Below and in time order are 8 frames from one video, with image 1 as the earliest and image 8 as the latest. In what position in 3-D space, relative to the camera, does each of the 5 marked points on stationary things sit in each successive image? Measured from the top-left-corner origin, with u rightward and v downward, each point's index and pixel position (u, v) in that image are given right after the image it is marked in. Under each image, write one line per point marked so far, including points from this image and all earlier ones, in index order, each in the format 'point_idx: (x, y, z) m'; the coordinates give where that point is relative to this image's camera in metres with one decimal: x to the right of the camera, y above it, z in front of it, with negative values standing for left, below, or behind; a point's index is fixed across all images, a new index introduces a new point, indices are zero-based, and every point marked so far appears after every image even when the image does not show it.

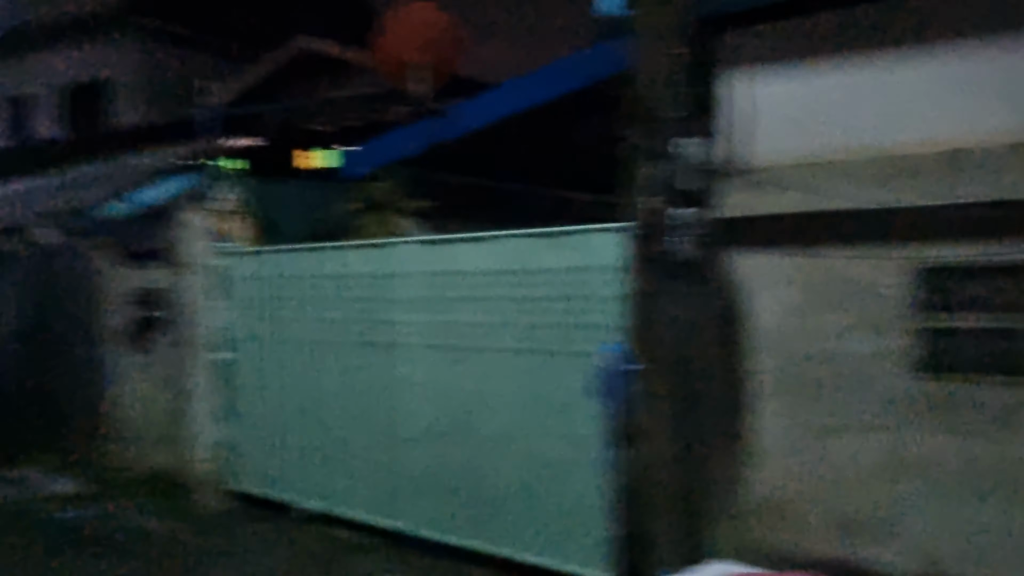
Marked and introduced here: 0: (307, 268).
0: (-1.8, +0.2, +8.2) m
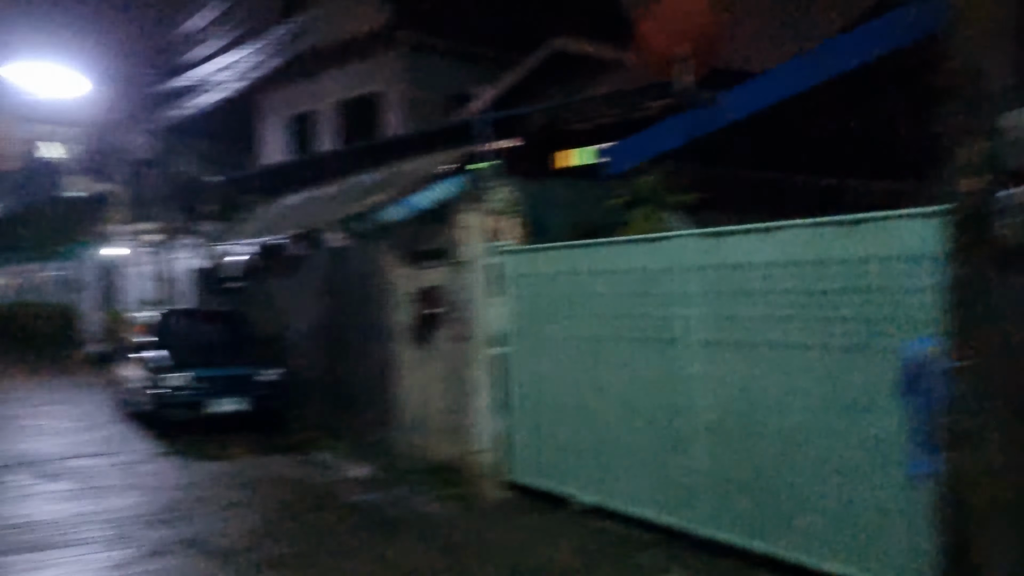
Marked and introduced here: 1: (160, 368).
0: (+0.6, +0.2, +8.3) m
1: (-4.6, -1.1, +12.3) m
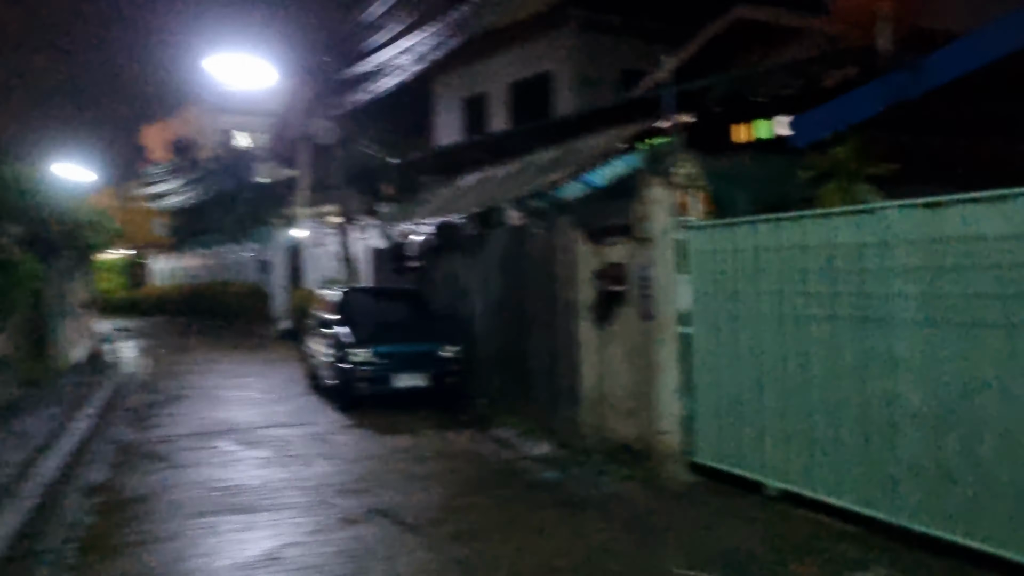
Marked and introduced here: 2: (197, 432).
0: (+2.2, +0.4, +7.8) m
1: (-2.2, -0.8, +12.7) m
2: (-3.8, -1.7, +11.4) m
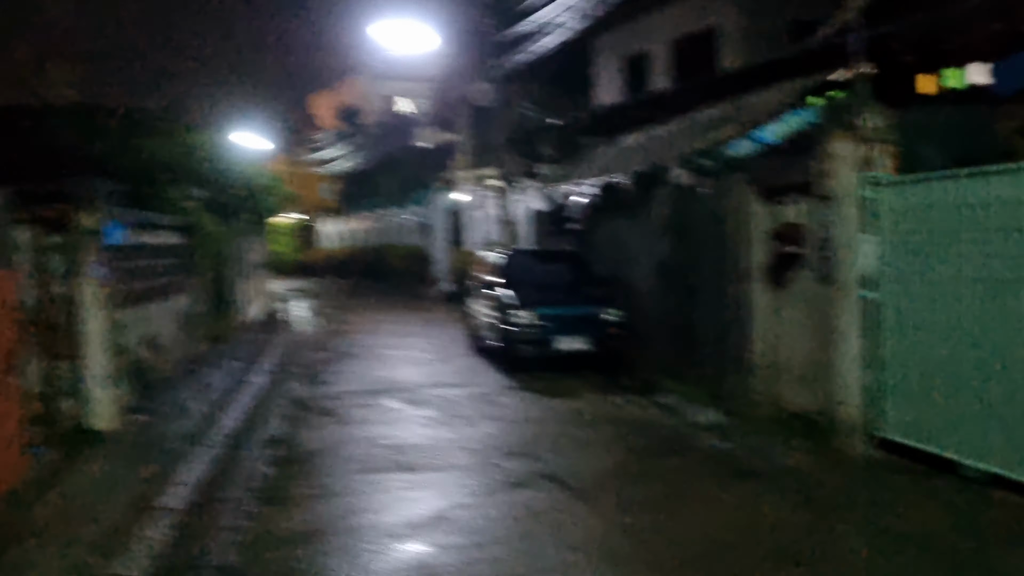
0: (+3.5, +0.7, +7.1) m
1: (0.0, -0.3, +12.7) m
2: (-1.8, -1.3, +11.7) m
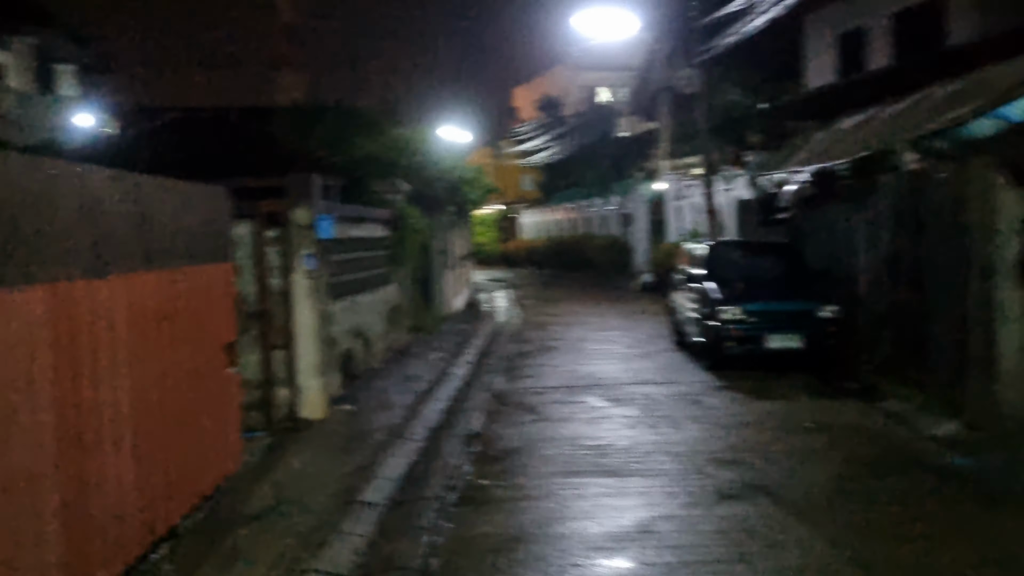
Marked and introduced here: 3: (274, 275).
0: (+5.0, +0.7, +5.8) m
1: (+2.6, -0.2, +12.1) m
2: (+0.7, -1.2, +11.4) m
3: (-2.5, +0.1, +9.7) m
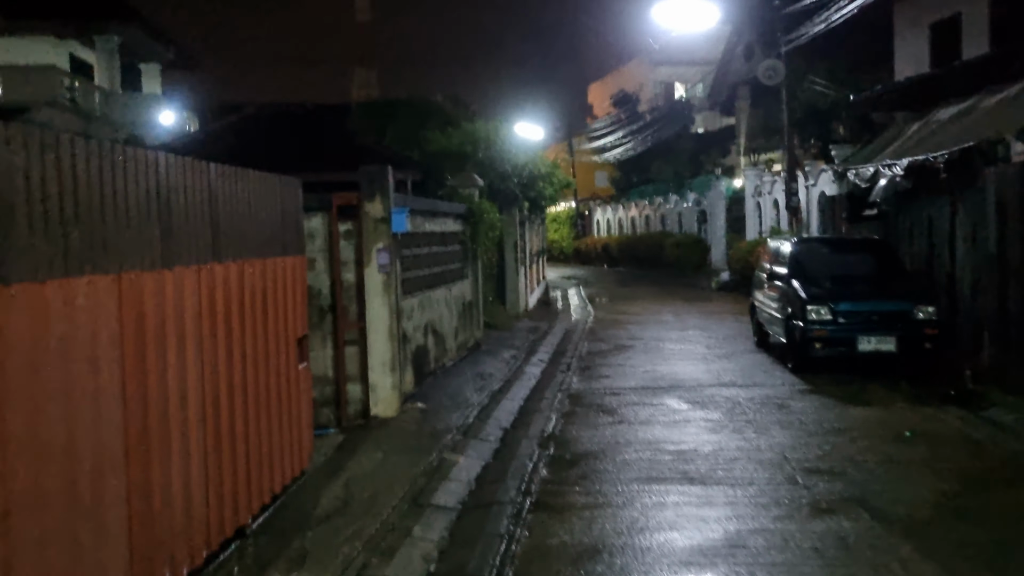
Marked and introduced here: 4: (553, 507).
0: (+5.4, +0.7, +5.1) m
1: (+3.6, -0.2, +11.5) m
2: (+1.6, -1.1, +11.0) m
3: (-1.7, +0.2, +9.6) m
4: (+0.3, -1.5, +6.4) m
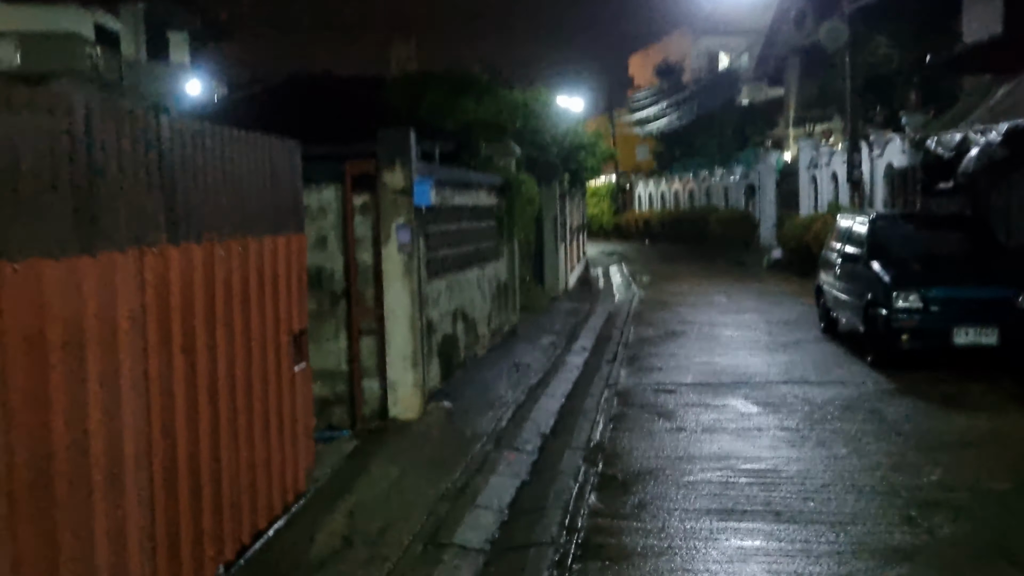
0: (+5.6, +0.7, +3.6) m
1: (+4.0, 0.0, +10.0) m
2: (+2.0, -1.0, +9.6) m
3: (-1.3, +0.3, +8.3) m
4: (+0.5, -1.4, +5.1) m
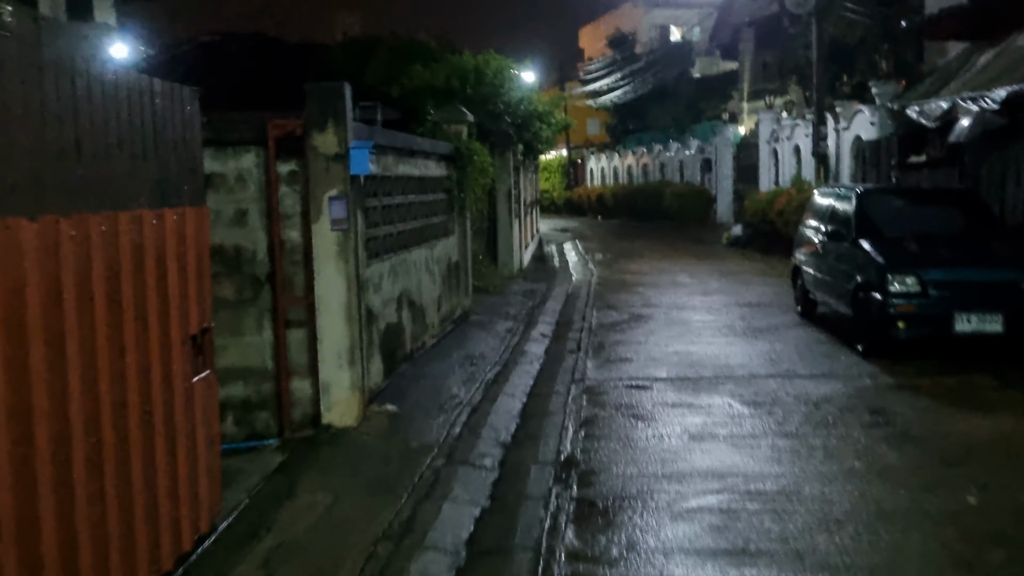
0: (+5.5, +0.7, +2.7) m
1: (+3.5, +0.2, +9.1) m
2: (+1.5, -0.8, +8.6) m
3: (-1.7, +0.5, +7.0) m
4: (+0.3, -1.4, +4.0) m
